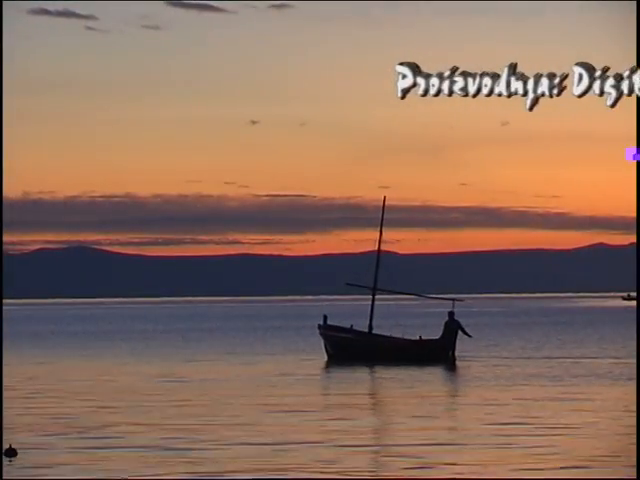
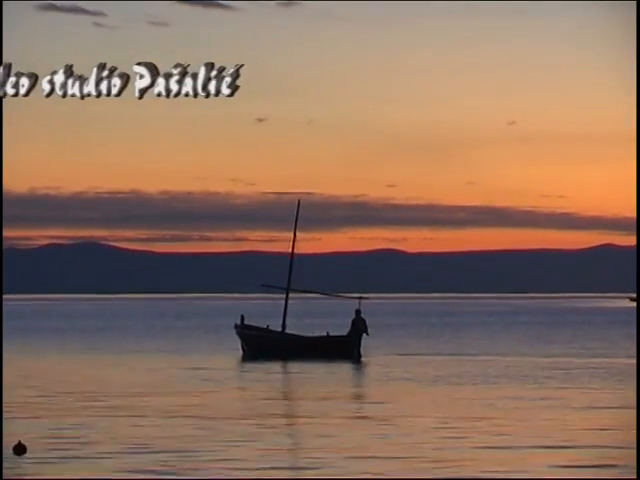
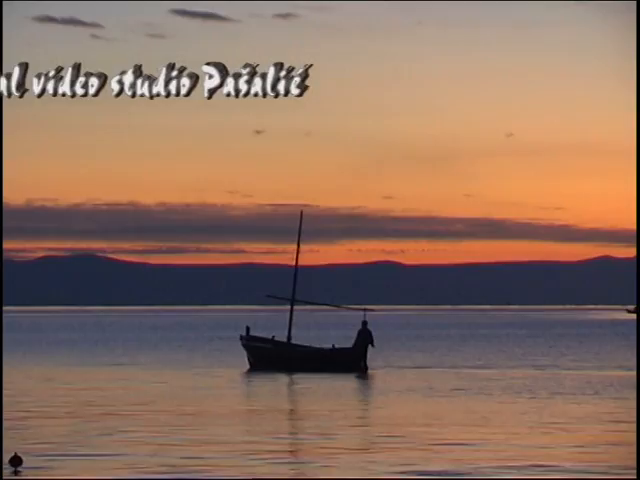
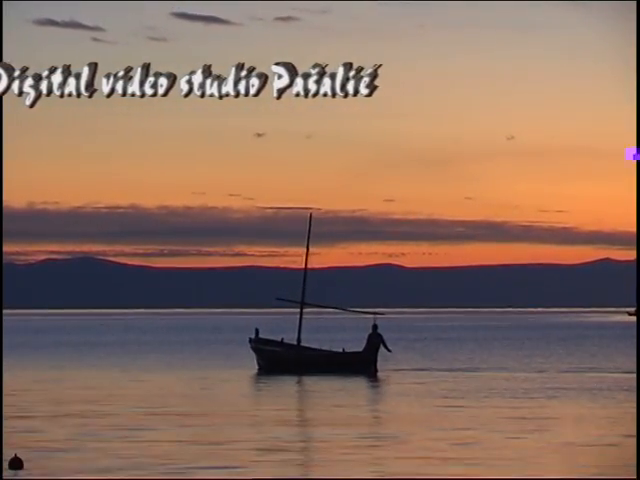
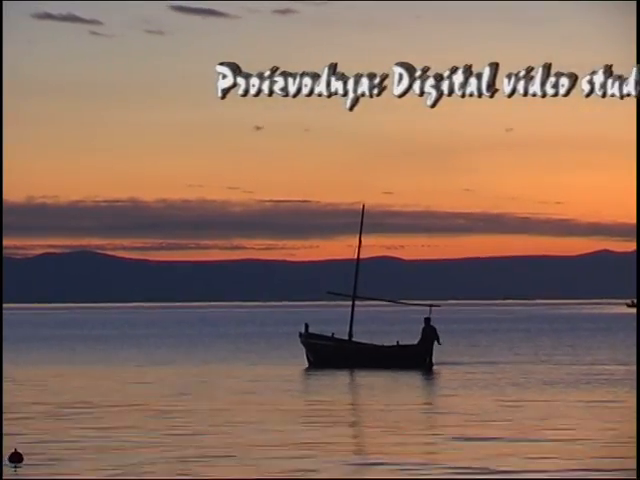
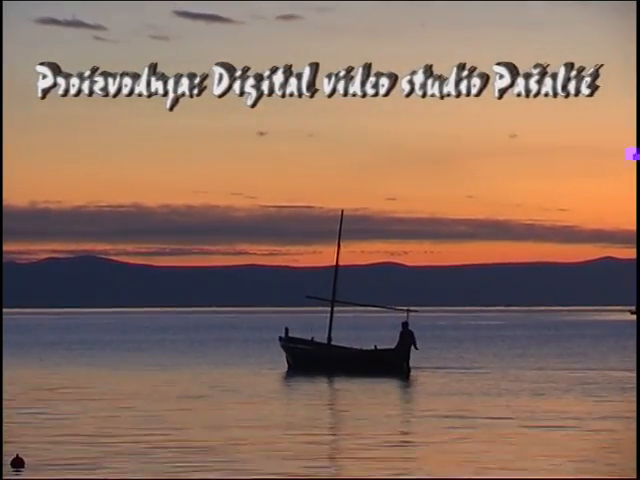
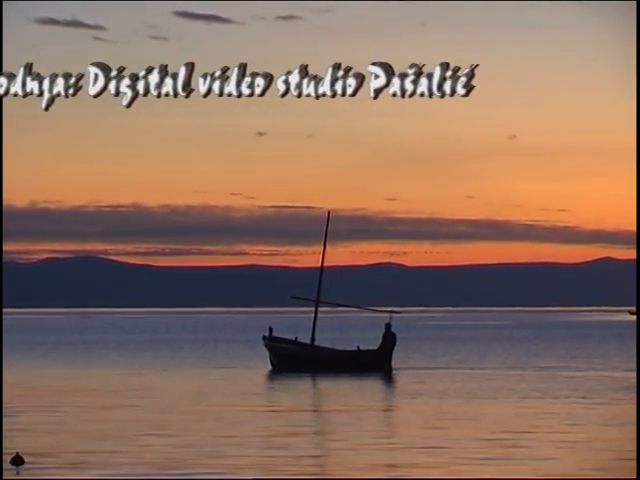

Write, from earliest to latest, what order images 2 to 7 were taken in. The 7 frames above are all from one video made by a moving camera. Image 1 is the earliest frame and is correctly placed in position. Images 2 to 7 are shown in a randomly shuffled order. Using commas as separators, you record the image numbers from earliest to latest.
5, 6, 7, 4, 3, 2
